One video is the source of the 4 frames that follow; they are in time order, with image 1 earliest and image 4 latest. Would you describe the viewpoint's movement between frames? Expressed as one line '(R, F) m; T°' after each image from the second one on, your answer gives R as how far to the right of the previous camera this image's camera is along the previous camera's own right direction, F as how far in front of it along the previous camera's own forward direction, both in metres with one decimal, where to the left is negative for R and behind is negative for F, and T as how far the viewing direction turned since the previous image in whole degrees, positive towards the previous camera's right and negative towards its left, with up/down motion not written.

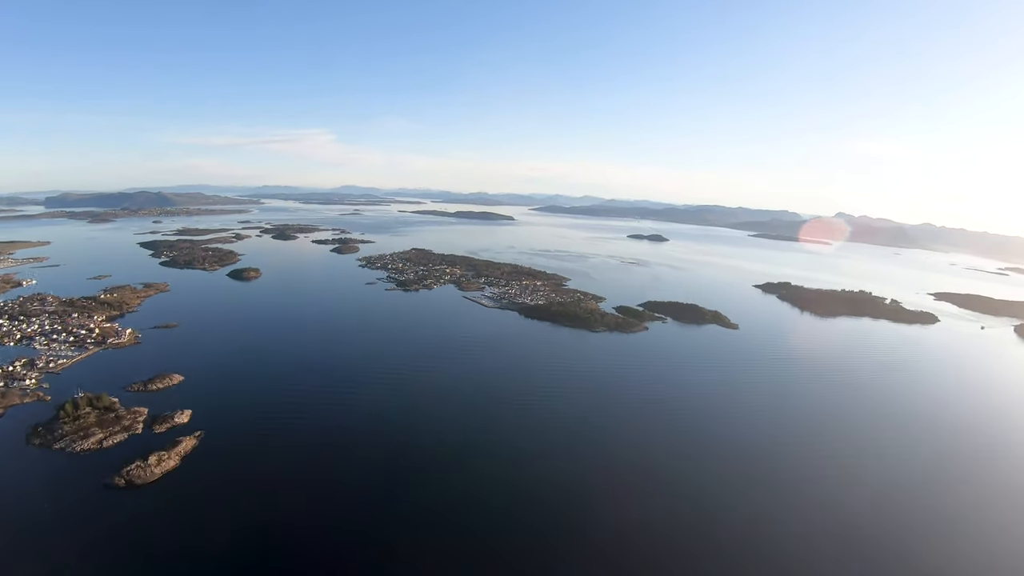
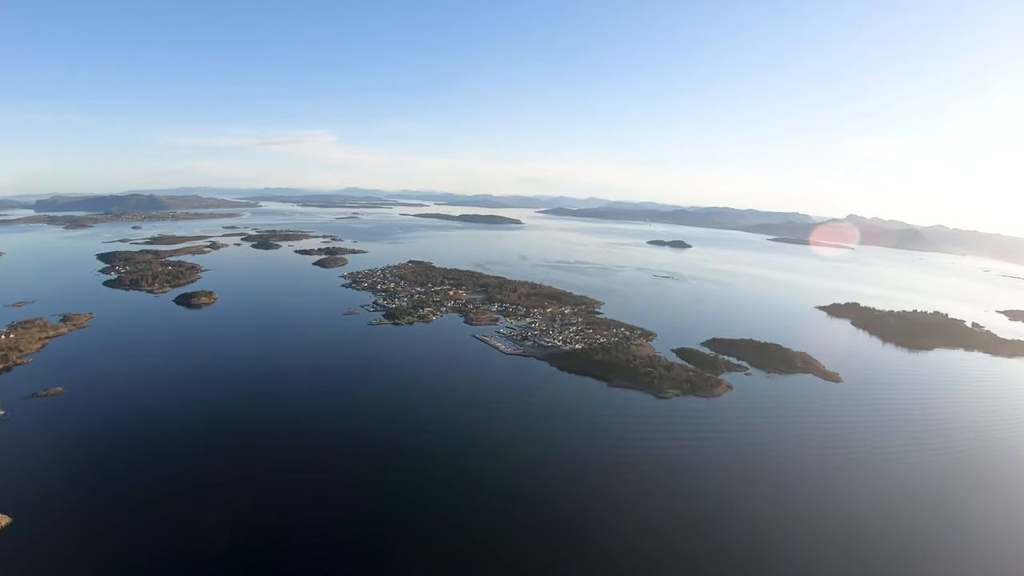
(-0.4, +2.6) m; 0°
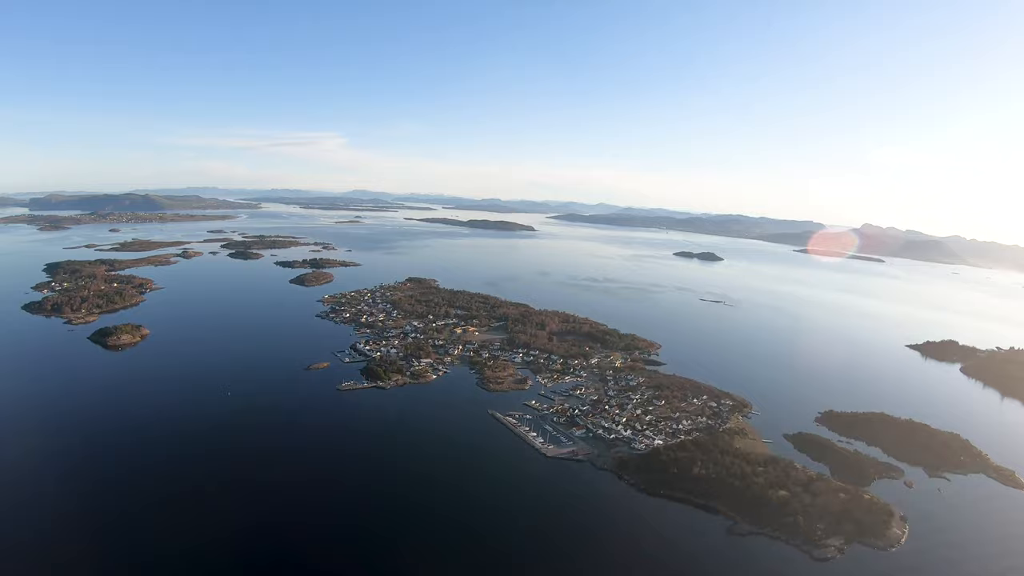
(-0.4, +2.6) m; -1°
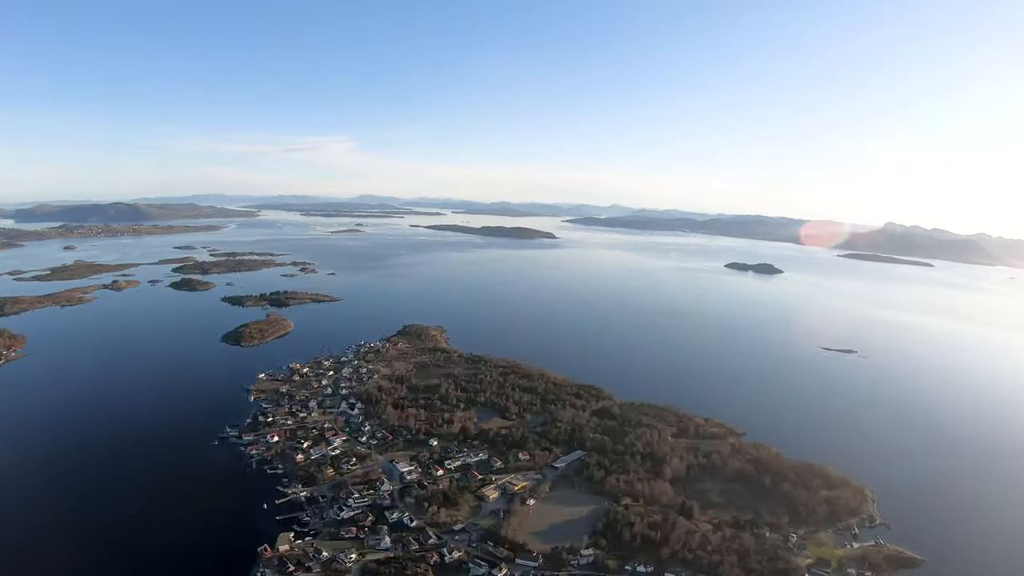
(-0.6, +4.0) m; -1°
